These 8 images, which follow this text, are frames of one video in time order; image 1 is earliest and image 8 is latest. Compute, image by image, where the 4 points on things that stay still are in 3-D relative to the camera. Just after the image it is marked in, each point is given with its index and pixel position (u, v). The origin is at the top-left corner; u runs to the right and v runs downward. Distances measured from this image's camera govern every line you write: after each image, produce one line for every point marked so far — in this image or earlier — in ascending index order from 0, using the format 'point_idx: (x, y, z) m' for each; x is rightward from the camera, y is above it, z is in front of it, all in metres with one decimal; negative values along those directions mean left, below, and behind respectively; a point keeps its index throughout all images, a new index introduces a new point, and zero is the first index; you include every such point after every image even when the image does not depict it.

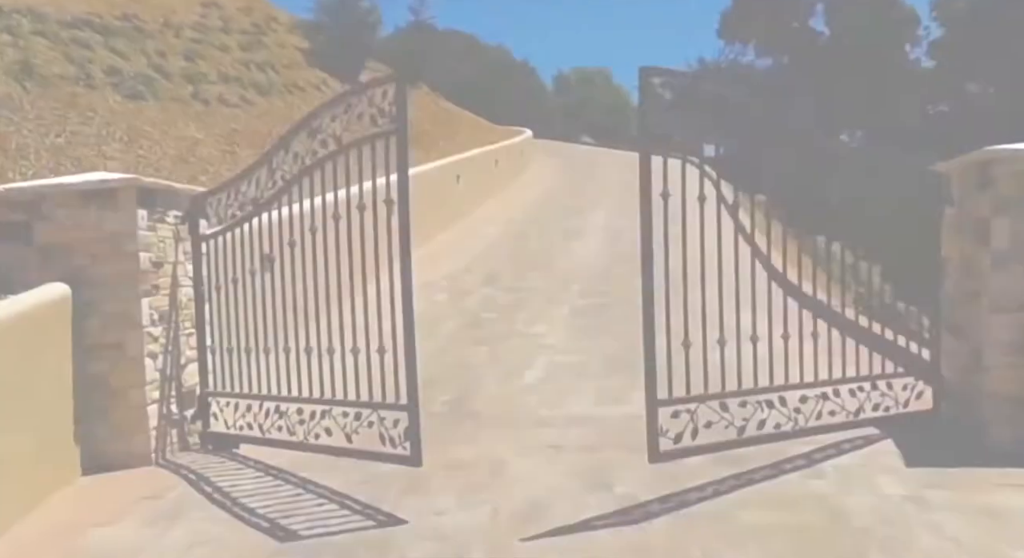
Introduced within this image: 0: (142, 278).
0: (-2.5, 0.0, +5.2) m
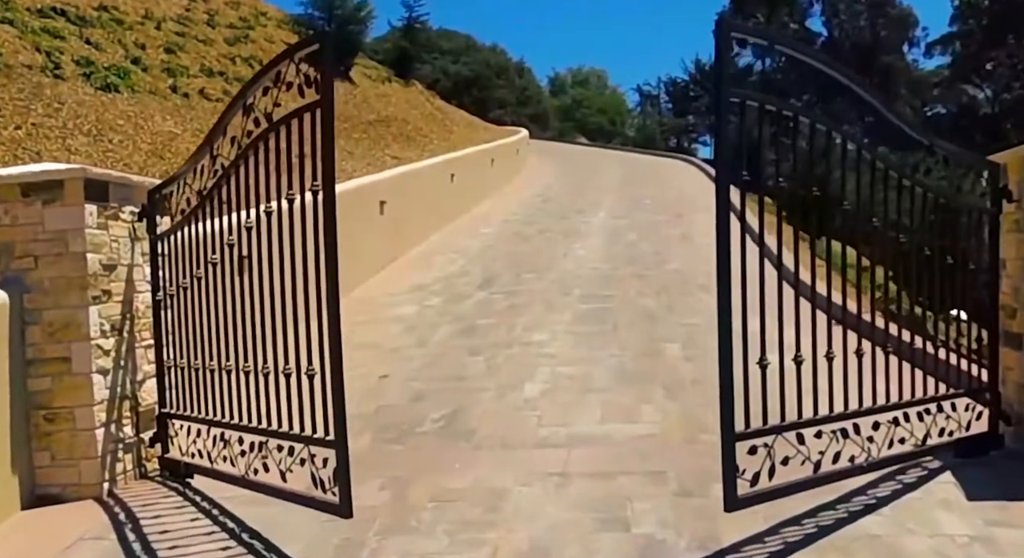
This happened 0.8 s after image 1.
0: (-2.5, 0.0, +4.6) m
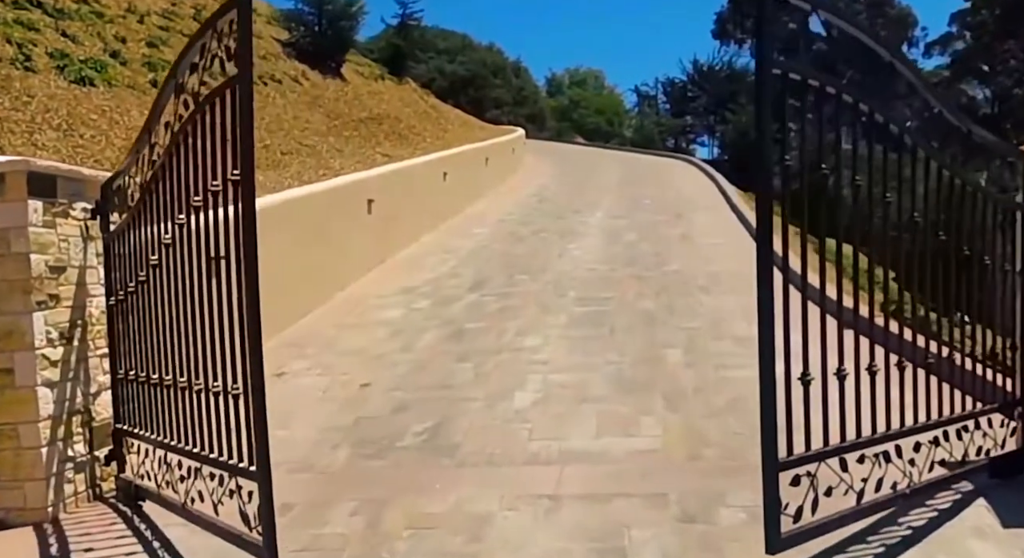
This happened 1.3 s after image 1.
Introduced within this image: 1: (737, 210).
0: (-2.5, 0.0, +4.2) m
1: (+4.1, +1.2, +14.2) m
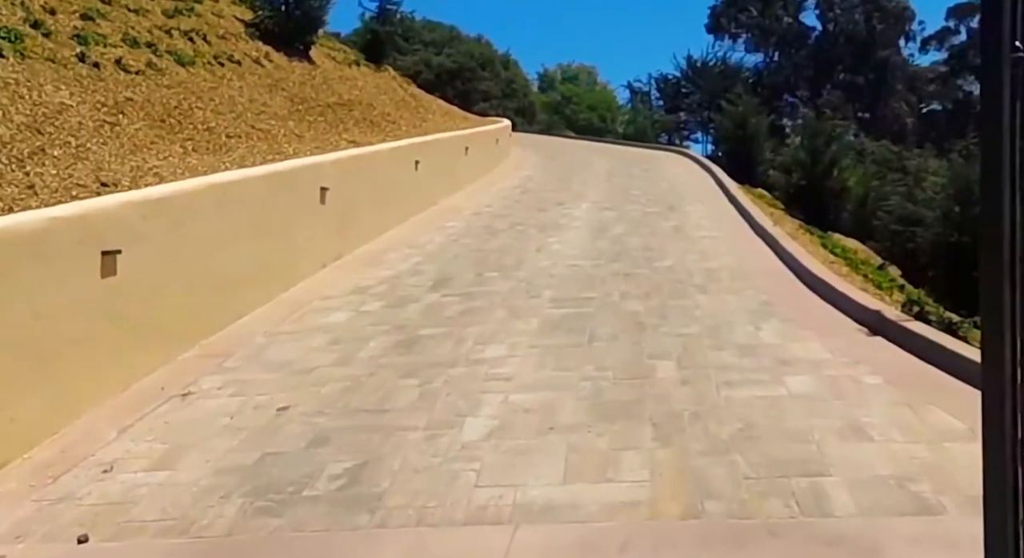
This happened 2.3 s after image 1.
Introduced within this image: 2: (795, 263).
0: (-2.8, 0.0, +2.9) m
1: (+3.7, +1.3, +13.0) m
2: (+3.0, +0.2, +8.3) m
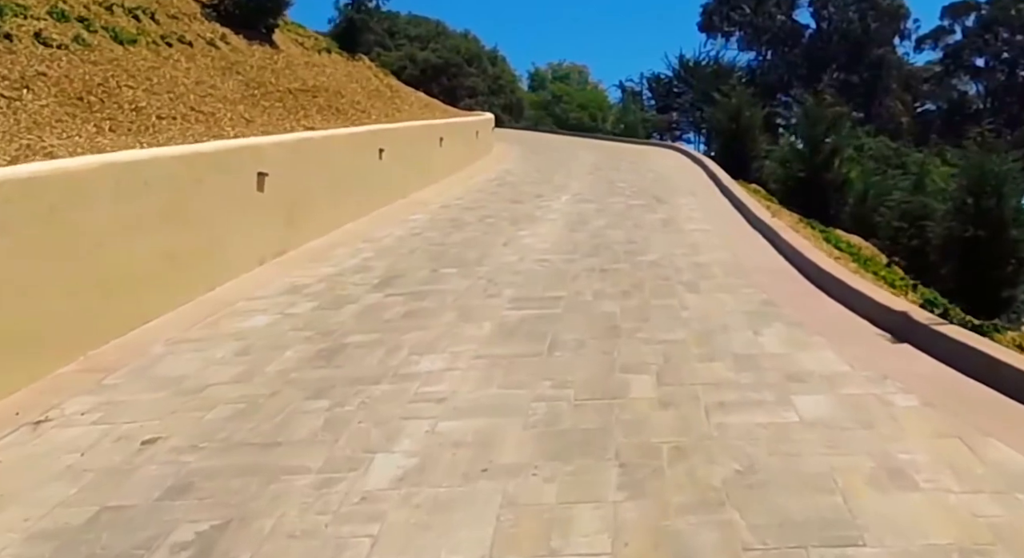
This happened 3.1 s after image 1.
0: (-3.2, 0.0, +1.8) m
1: (+3.3, +1.3, +11.9) m
2: (+2.7, +0.2, +7.2) m
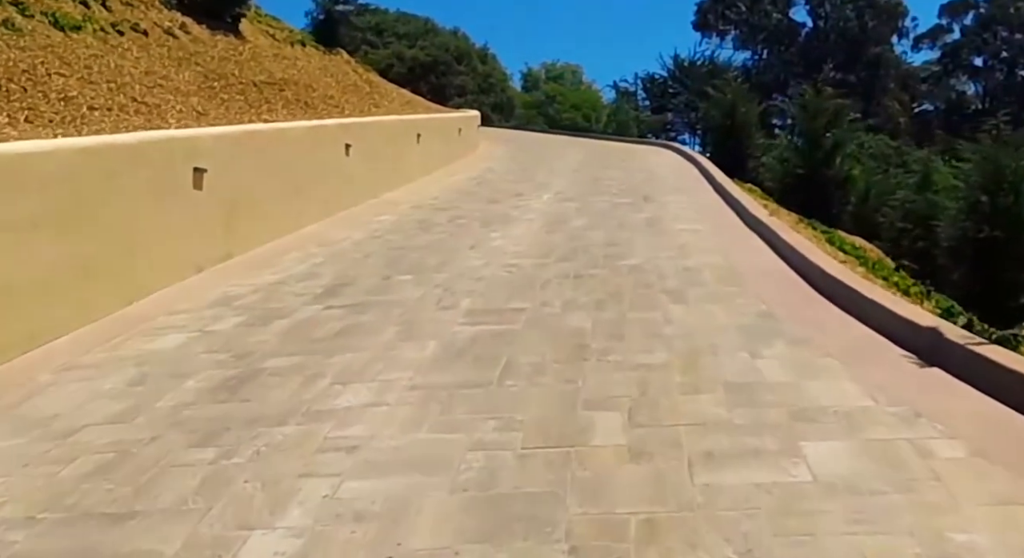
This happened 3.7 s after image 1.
0: (-3.4, -0.1, +0.9) m
1: (+3.0, +1.2, +11.1) m
2: (+2.4, +0.1, +6.4) m
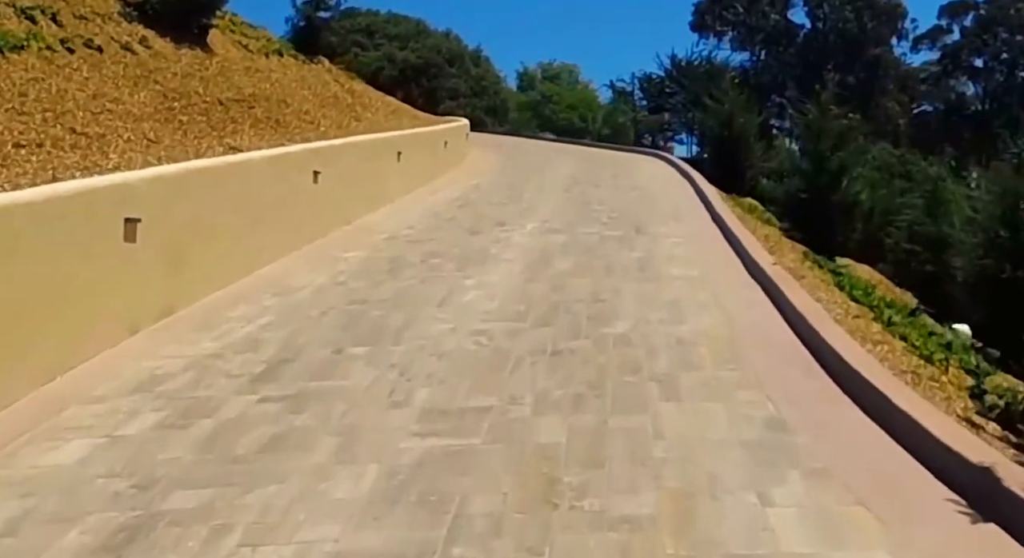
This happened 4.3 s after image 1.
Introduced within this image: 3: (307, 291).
0: (-3.6, -0.6, +0.1) m
1: (+2.8, +0.7, +10.3) m
2: (+2.2, -0.4, +5.6) m
3: (-1.9, -0.1, +7.5) m
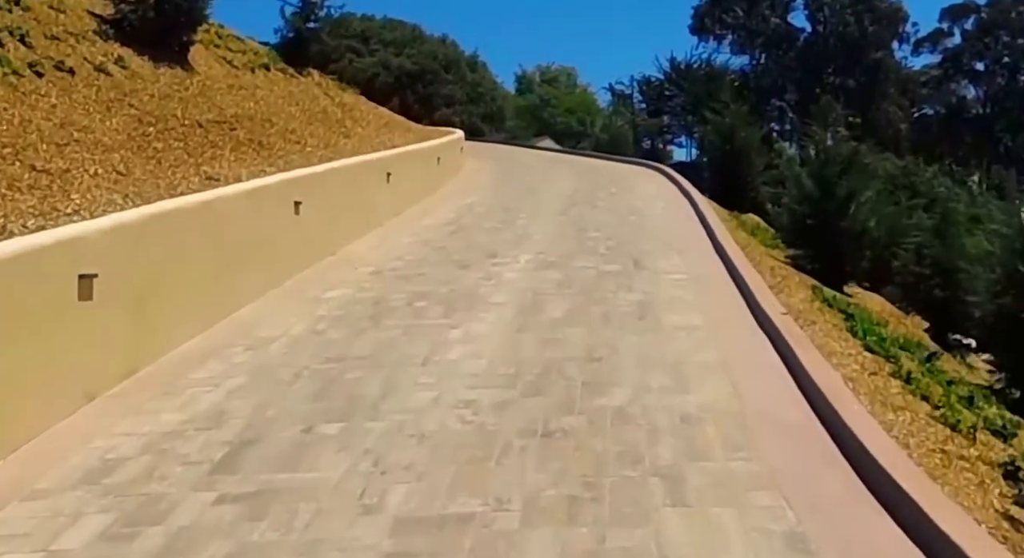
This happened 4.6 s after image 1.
0: (-3.7, -1.1, -0.4) m
1: (+2.7, +0.3, +9.8) m
2: (+2.1, -0.8, +5.1) m
3: (-2.0, -0.6, +7.0) m
